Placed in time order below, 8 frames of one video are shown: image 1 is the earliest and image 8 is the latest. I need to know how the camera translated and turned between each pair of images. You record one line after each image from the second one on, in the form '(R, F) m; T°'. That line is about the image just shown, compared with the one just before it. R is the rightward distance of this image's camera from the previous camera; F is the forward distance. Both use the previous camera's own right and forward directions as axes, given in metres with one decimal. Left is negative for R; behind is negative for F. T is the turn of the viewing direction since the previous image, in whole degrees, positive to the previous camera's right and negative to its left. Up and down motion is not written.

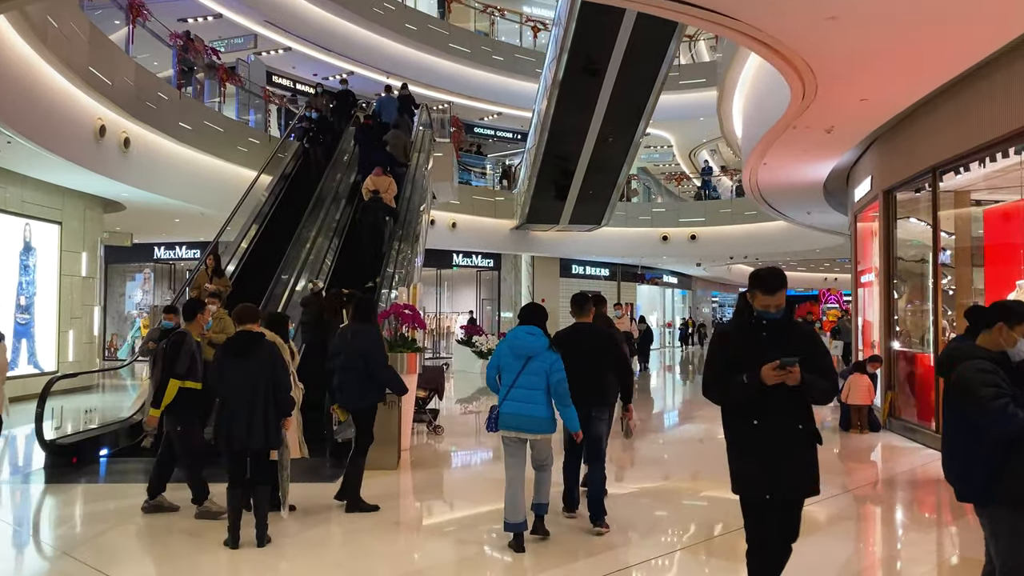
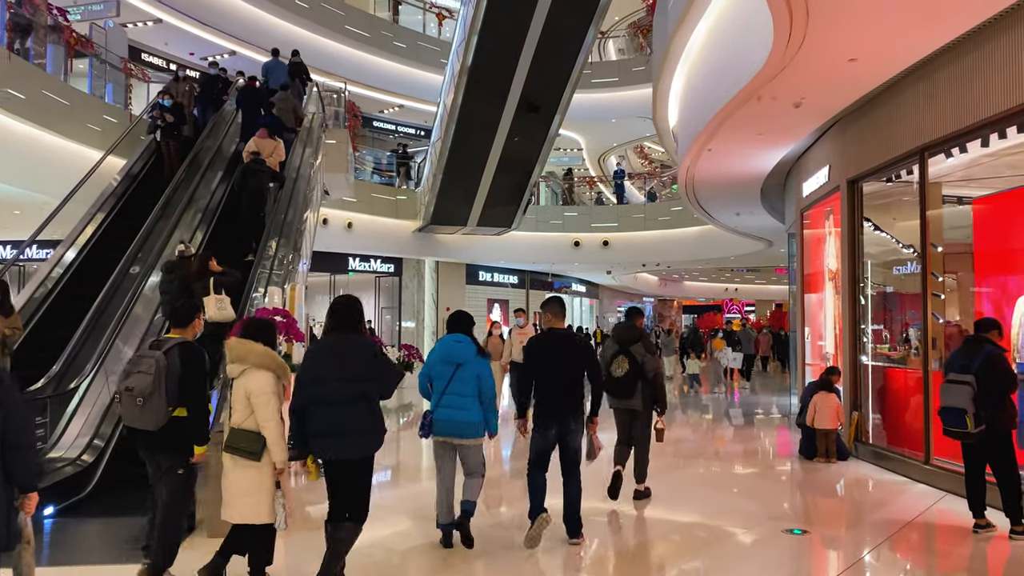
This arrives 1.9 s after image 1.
(0.0, +1.3) m; +7°
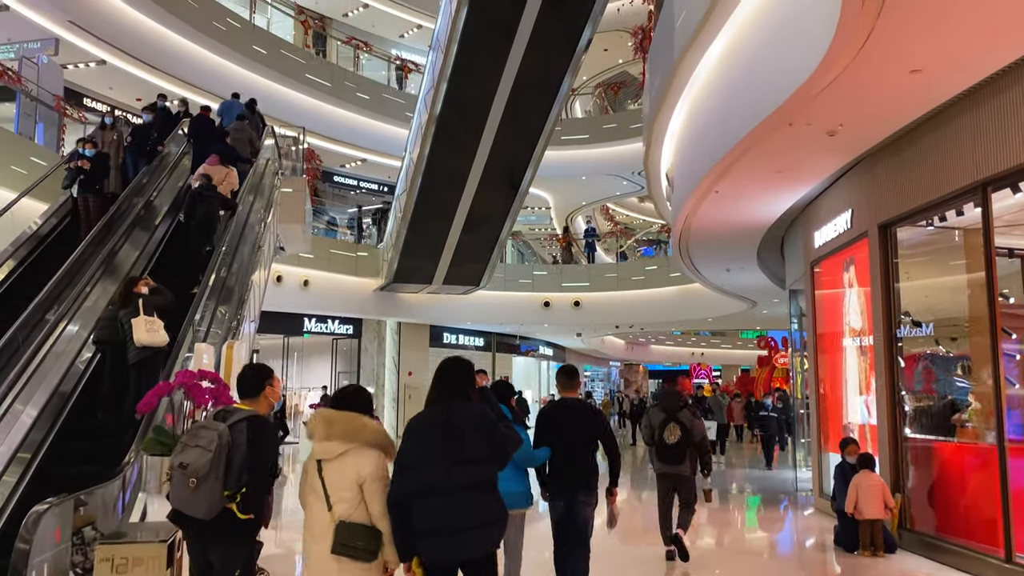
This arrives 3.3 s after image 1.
(-0.2, +0.9) m; +3°
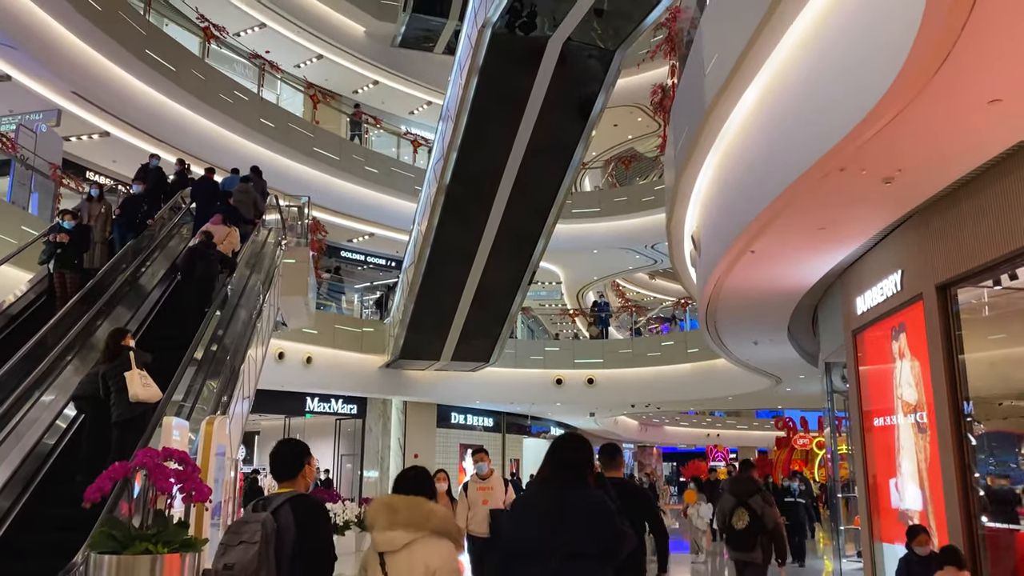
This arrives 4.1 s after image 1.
(-0.1, +0.5) m; -1°
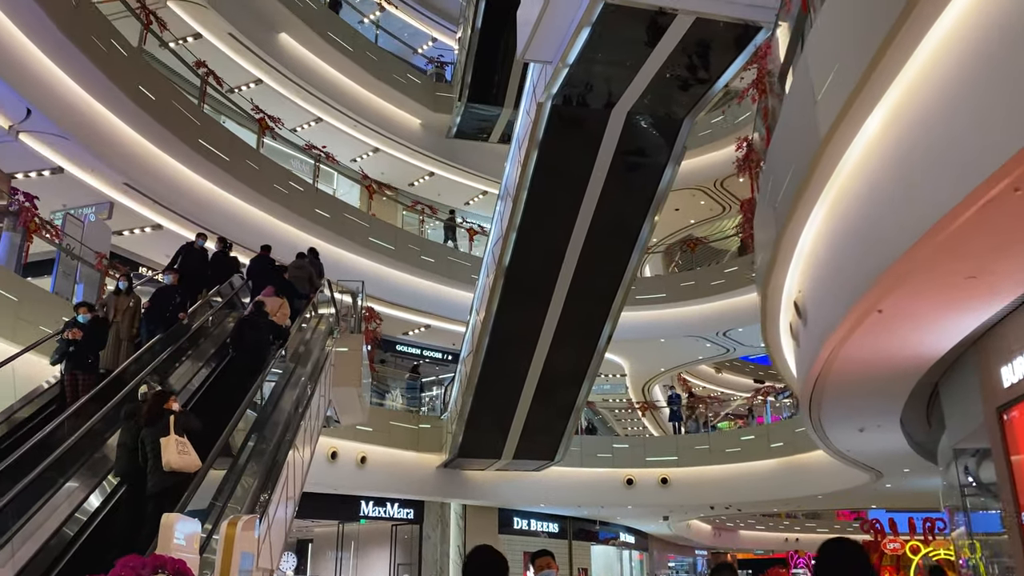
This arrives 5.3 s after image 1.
(-0.1, +0.8) m; -4°
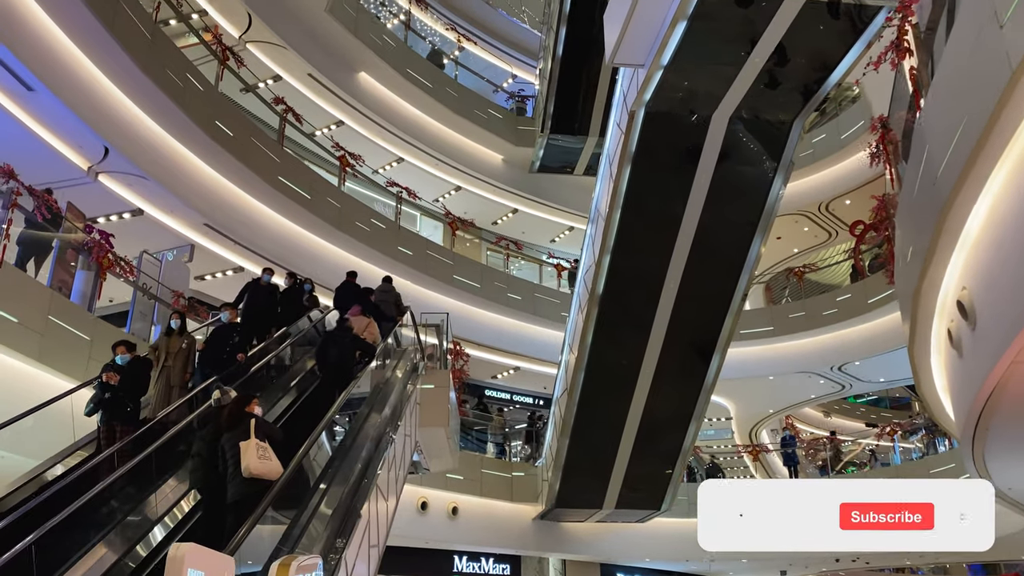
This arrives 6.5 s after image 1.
(-0.1, +0.7) m; -6°
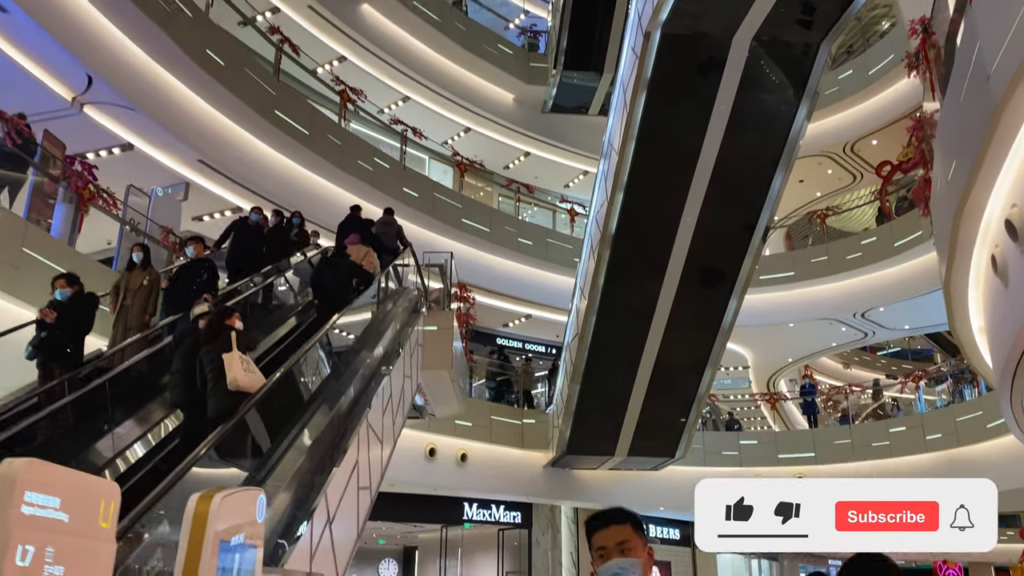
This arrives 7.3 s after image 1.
(+0.1, +0.4) m; -1°
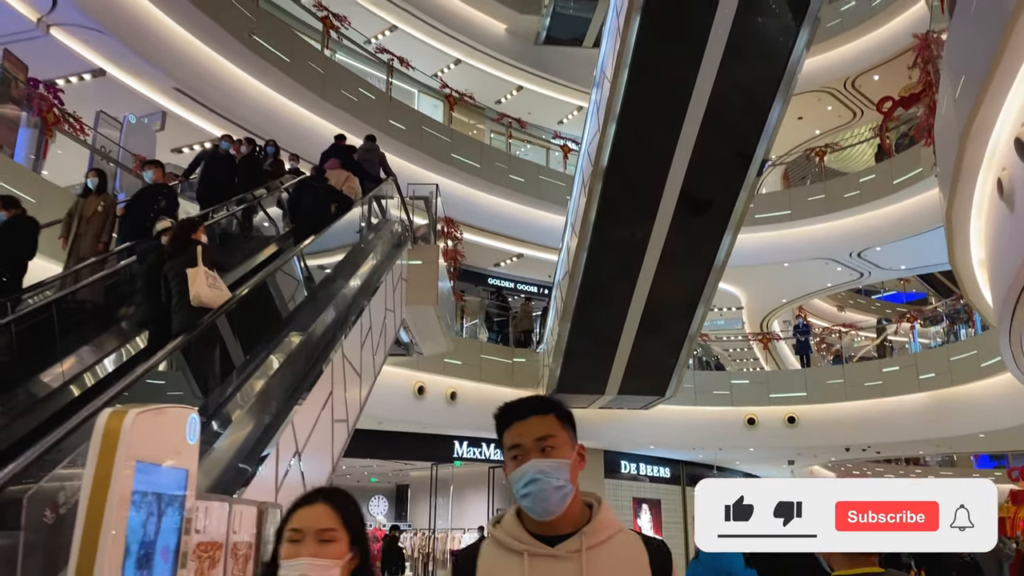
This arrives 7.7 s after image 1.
(+0.1, +0.2) m; 0°
